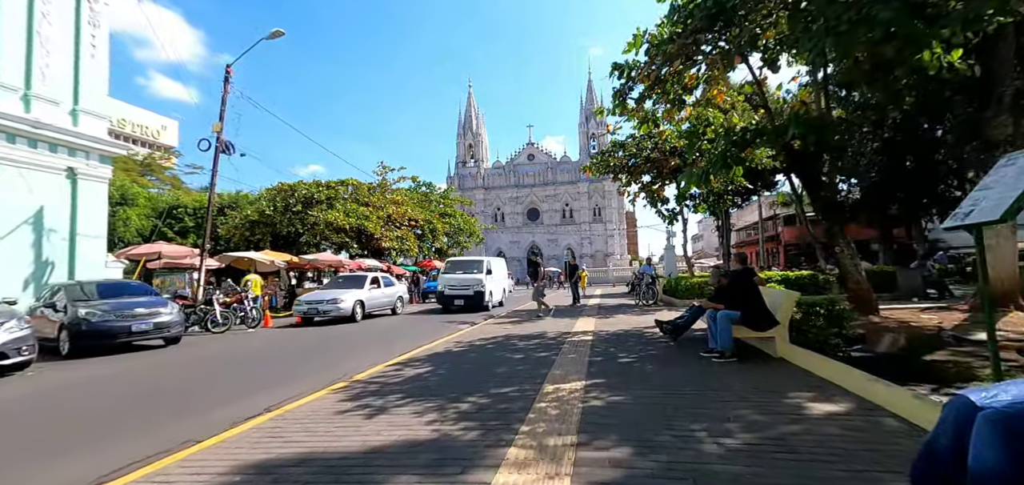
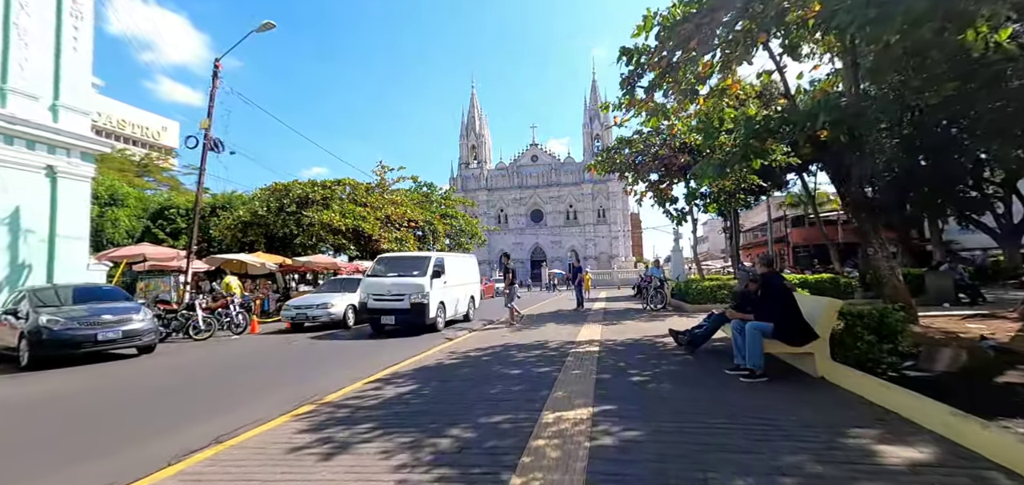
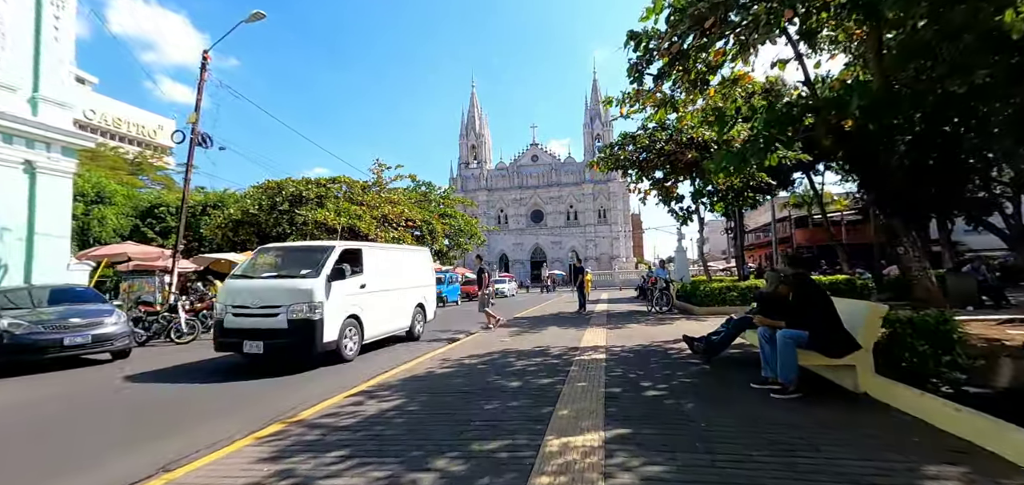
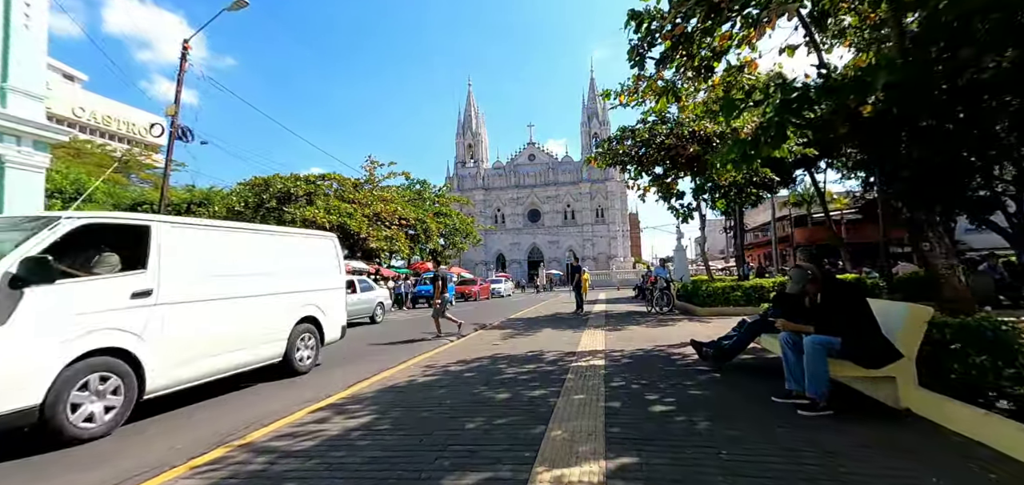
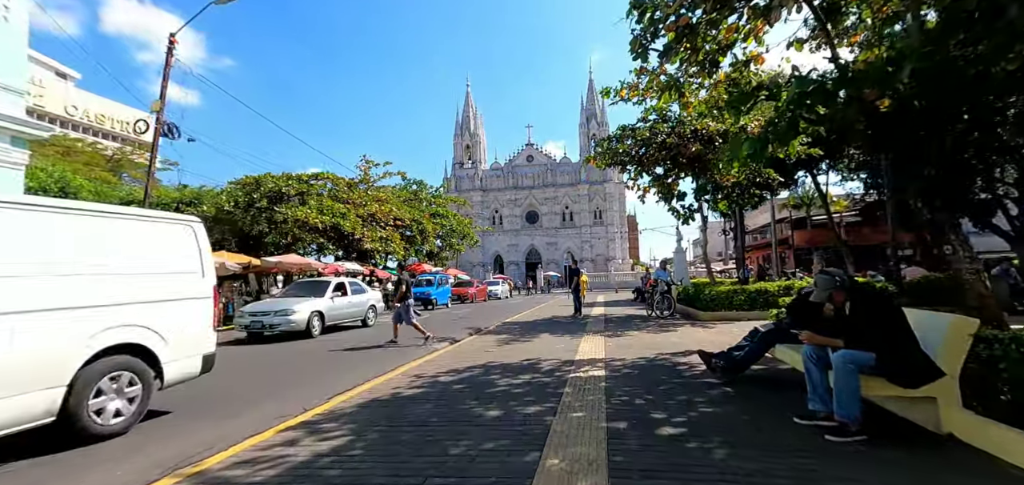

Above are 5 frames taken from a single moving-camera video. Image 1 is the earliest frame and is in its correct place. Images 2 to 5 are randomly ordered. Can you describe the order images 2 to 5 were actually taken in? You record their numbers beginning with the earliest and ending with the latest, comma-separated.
2, 3, 4, 5
